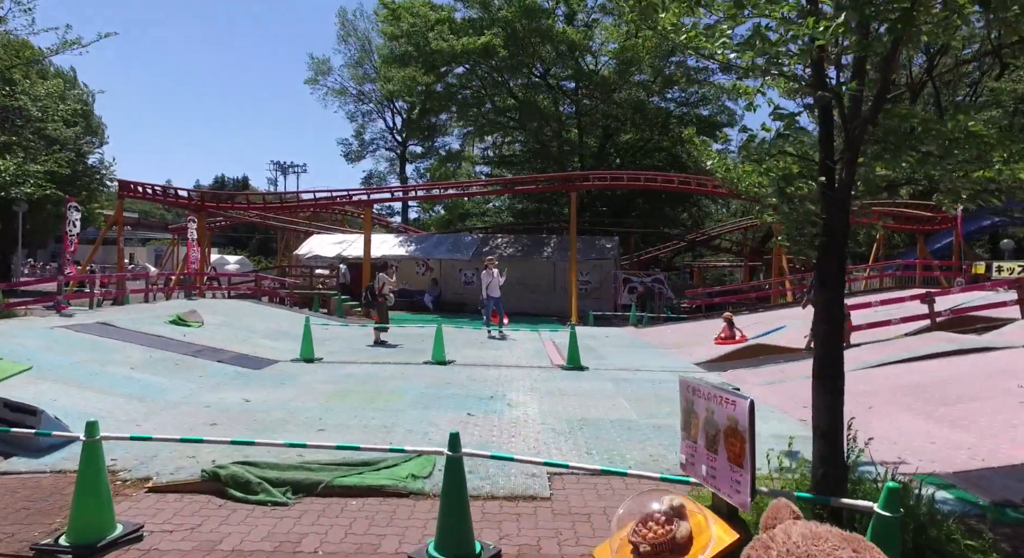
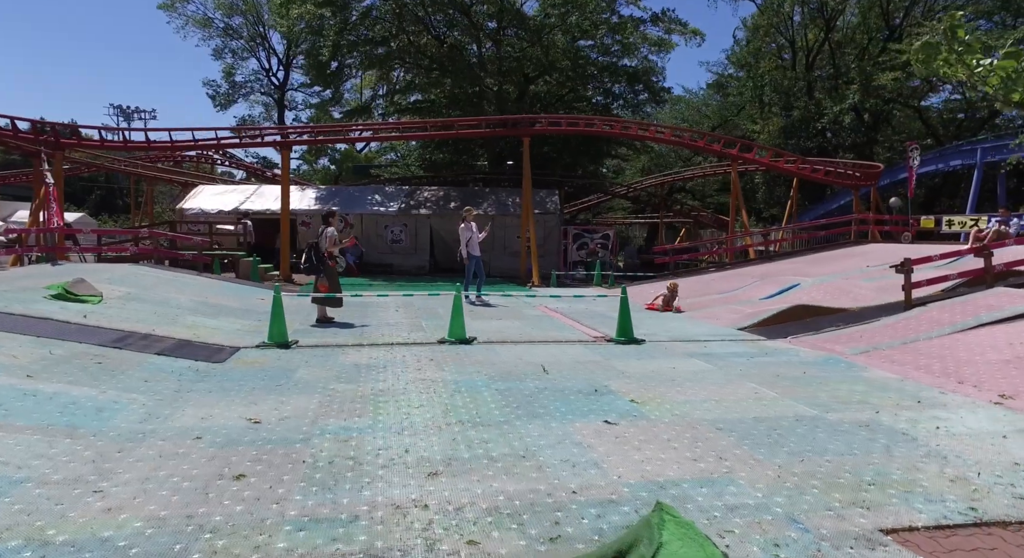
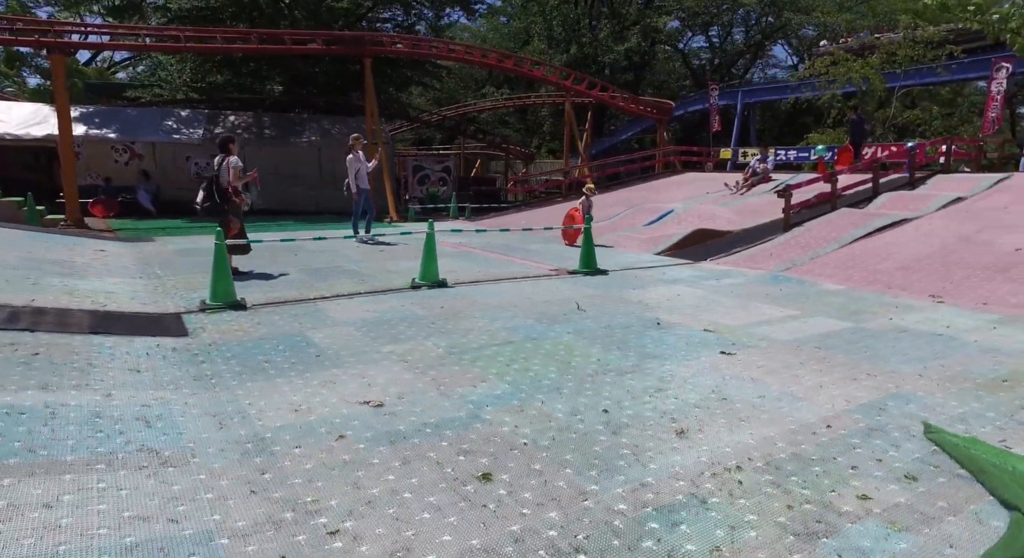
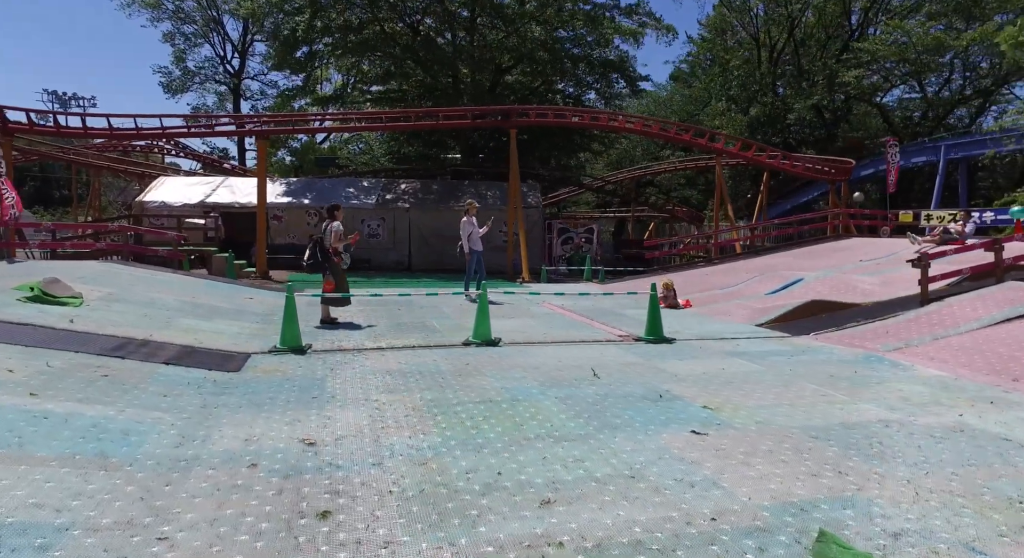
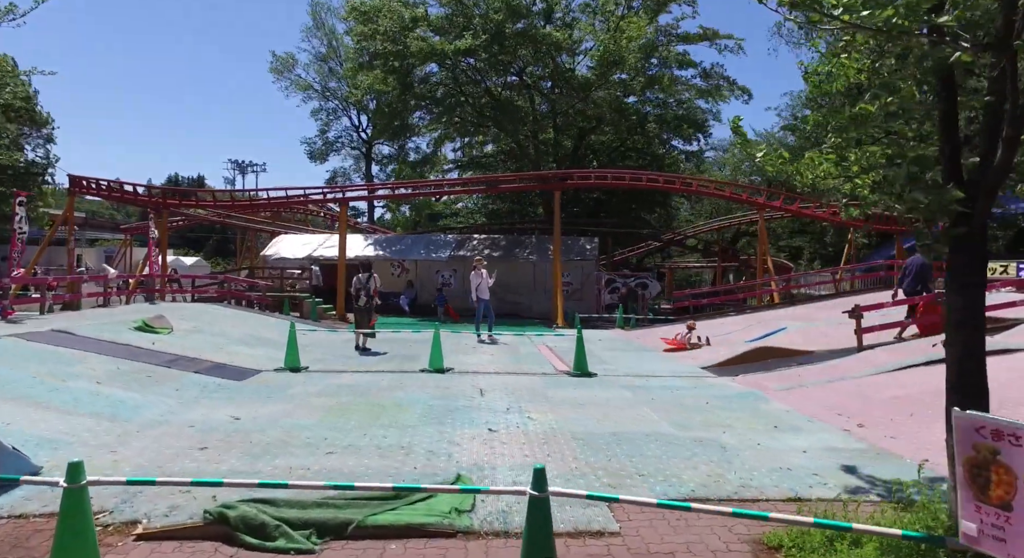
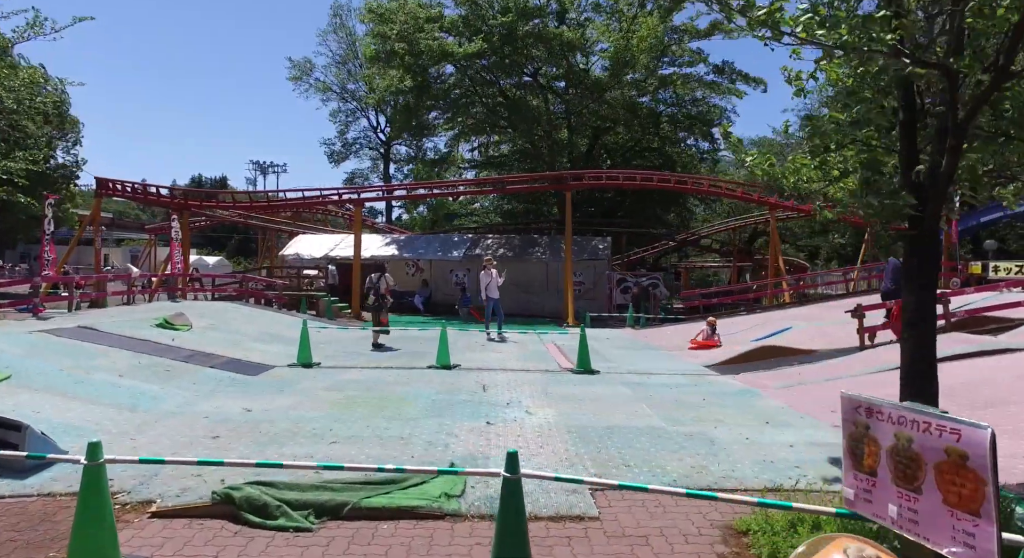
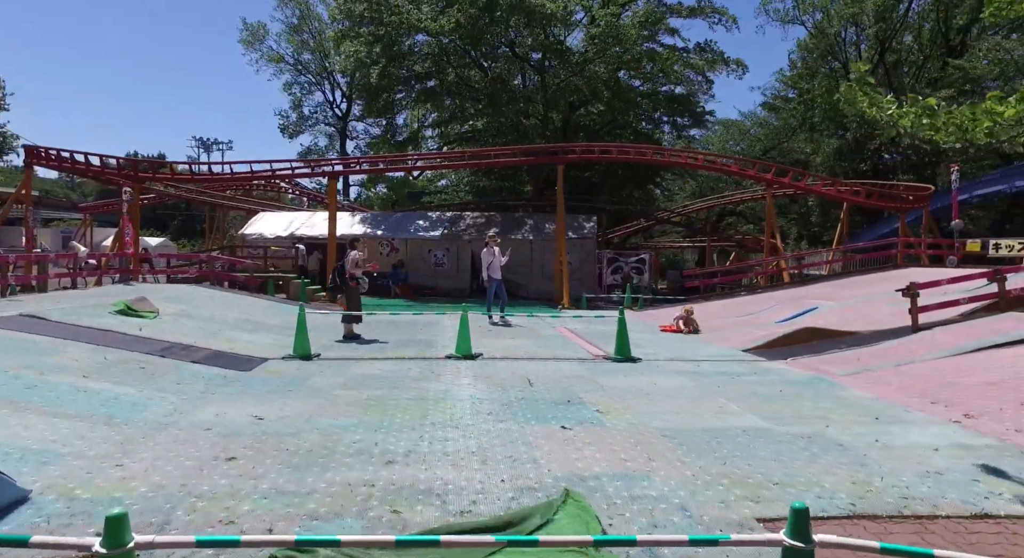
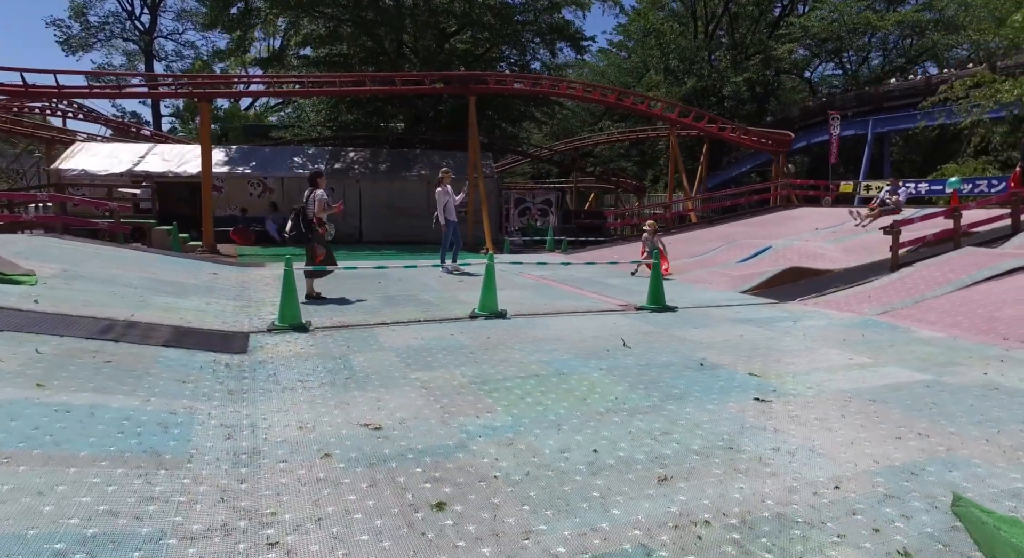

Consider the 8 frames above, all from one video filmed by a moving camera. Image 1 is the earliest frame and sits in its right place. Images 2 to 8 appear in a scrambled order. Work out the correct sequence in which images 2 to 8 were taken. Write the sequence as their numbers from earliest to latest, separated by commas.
6, 5, 7, 2, 4, 8, 3
